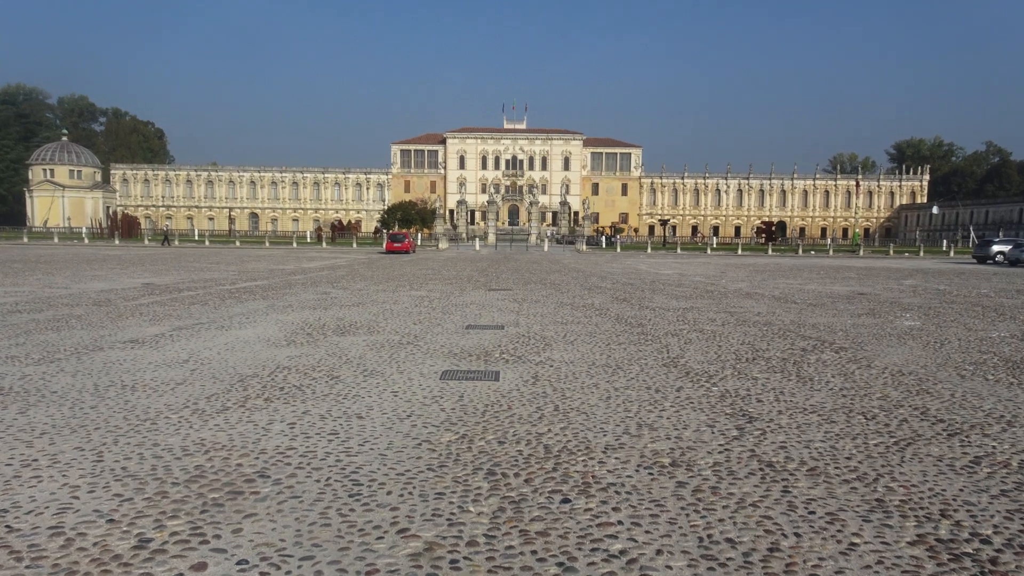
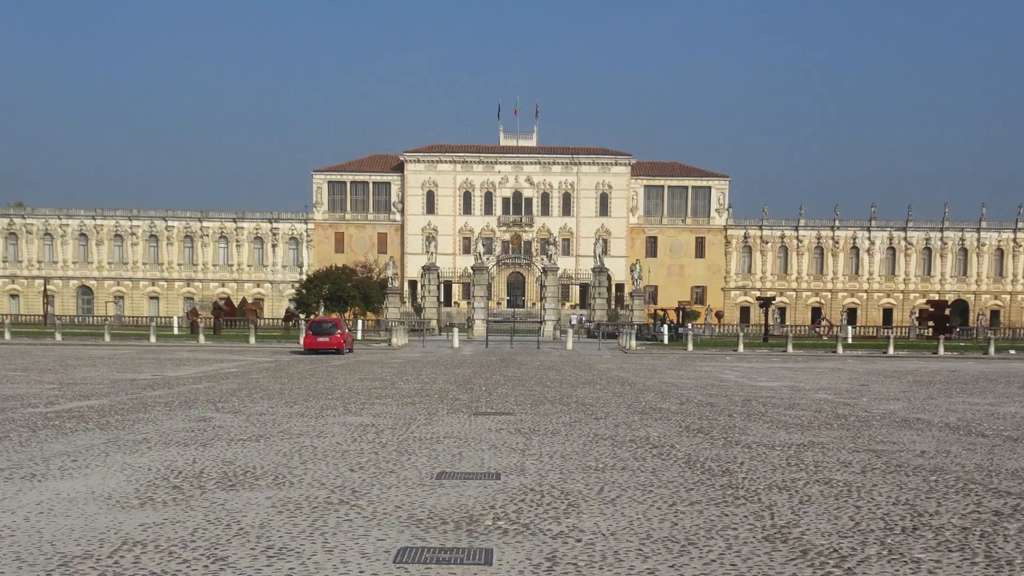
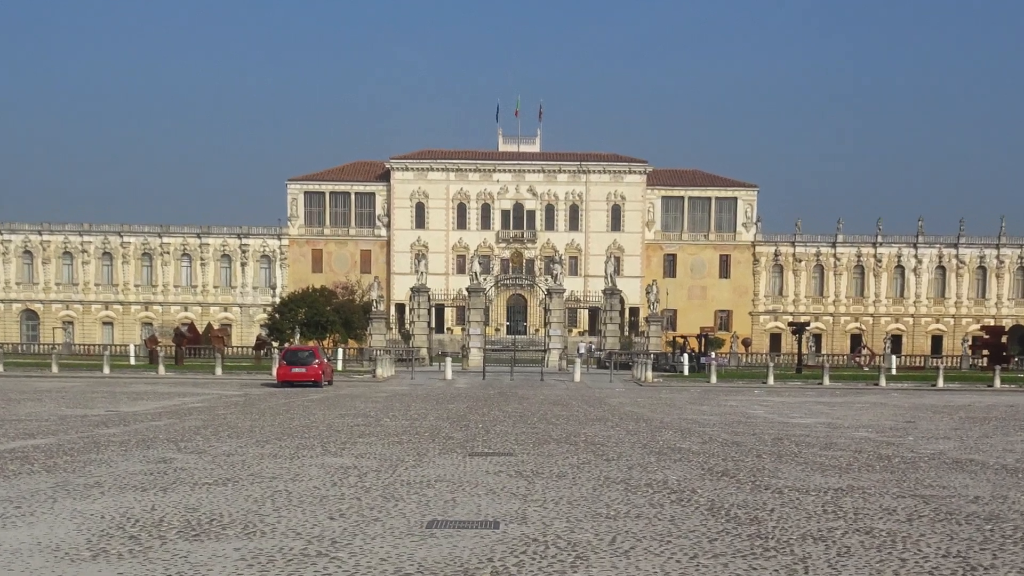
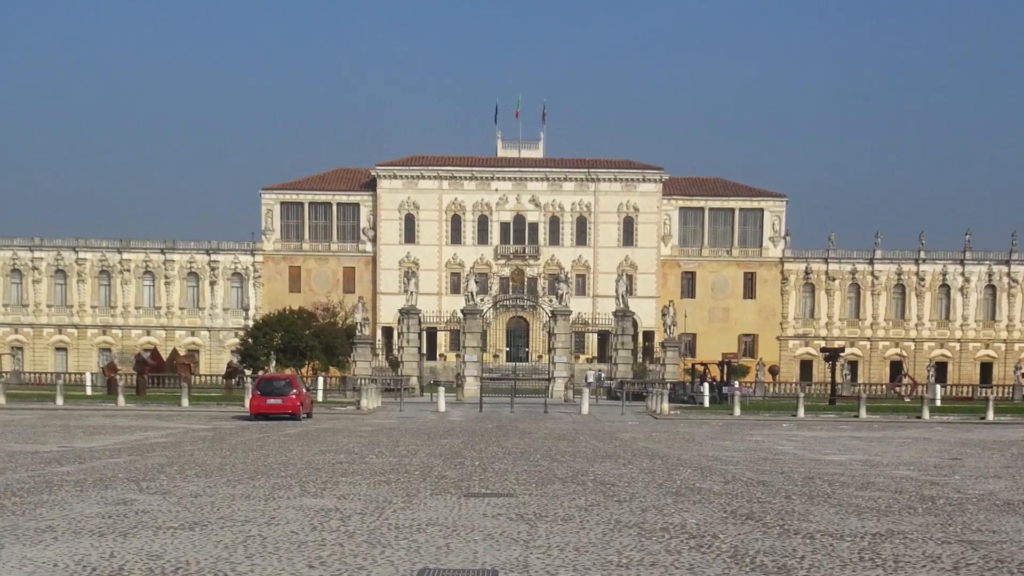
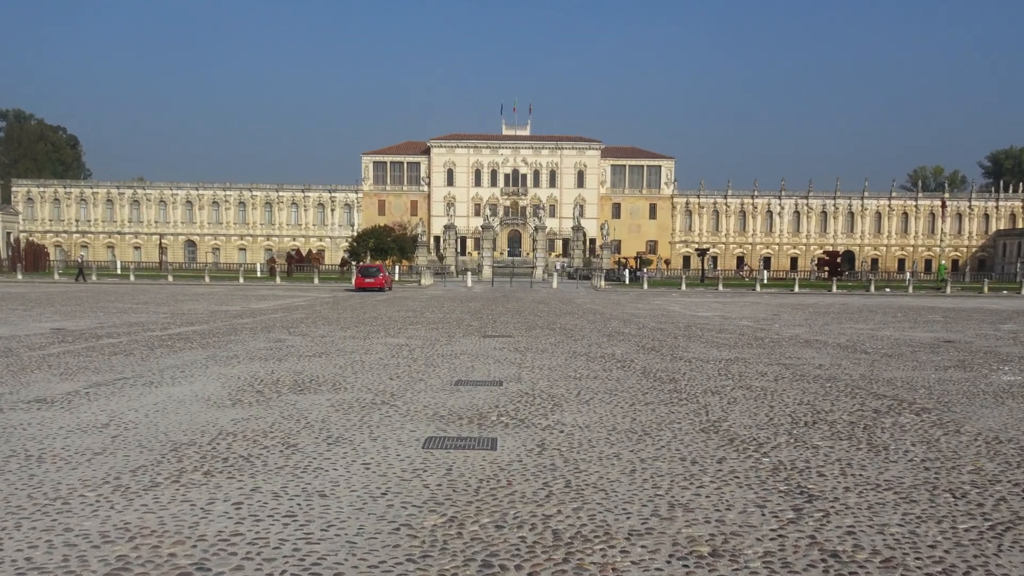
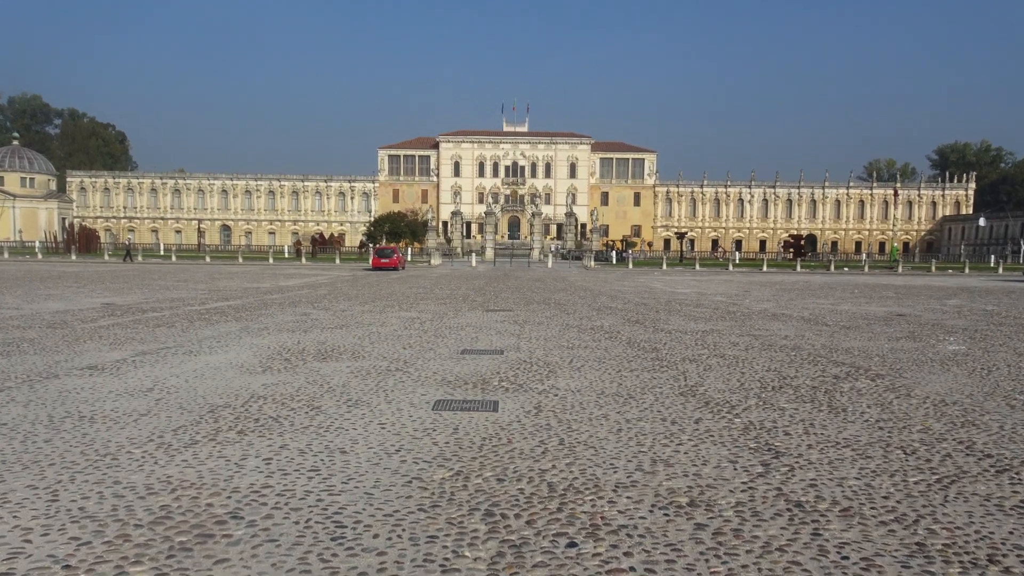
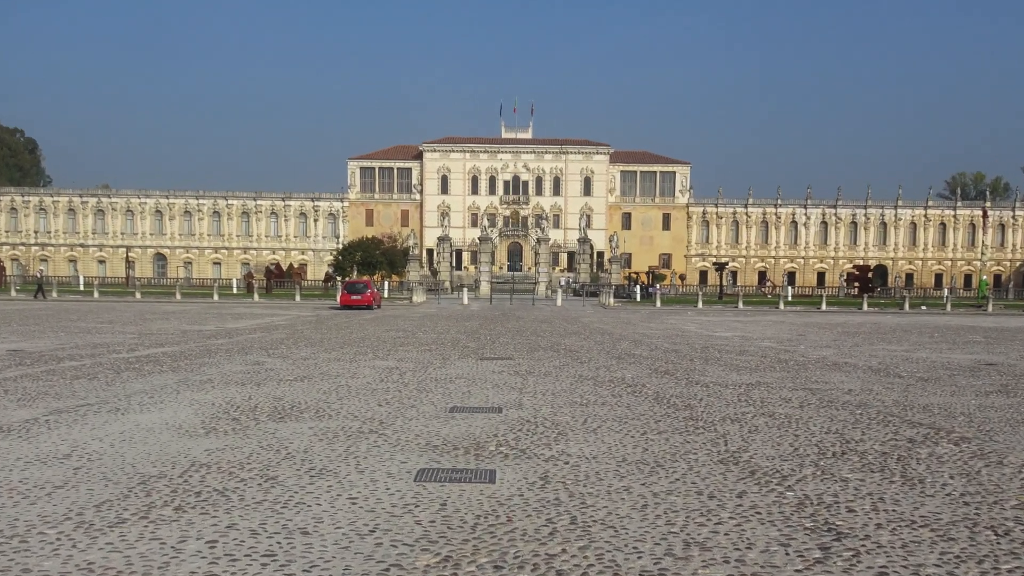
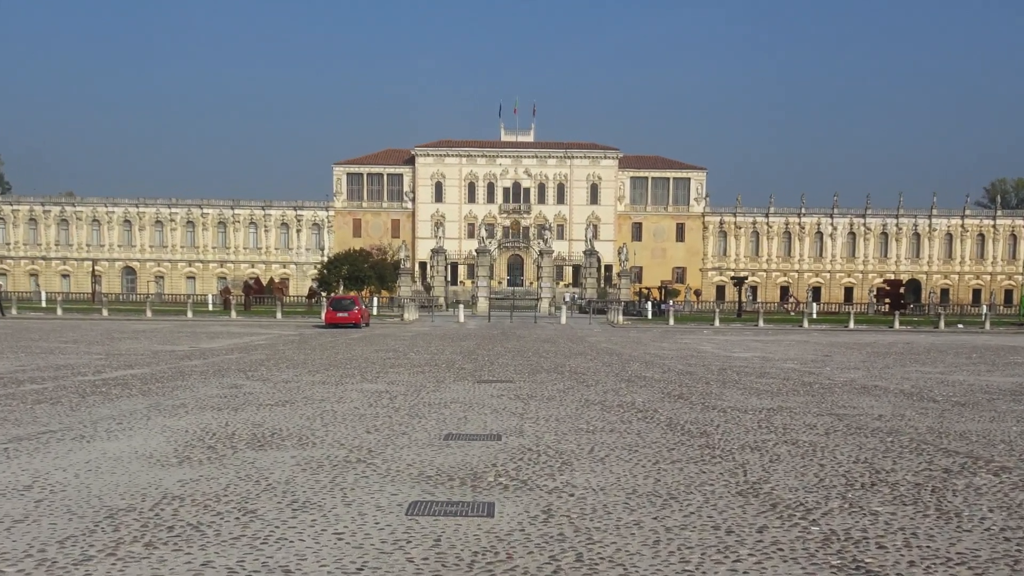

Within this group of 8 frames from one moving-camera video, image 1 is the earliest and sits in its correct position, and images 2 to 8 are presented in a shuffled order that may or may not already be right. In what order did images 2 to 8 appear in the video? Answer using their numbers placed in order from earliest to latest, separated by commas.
6, 5, 7, 8, 2, 3, 4
